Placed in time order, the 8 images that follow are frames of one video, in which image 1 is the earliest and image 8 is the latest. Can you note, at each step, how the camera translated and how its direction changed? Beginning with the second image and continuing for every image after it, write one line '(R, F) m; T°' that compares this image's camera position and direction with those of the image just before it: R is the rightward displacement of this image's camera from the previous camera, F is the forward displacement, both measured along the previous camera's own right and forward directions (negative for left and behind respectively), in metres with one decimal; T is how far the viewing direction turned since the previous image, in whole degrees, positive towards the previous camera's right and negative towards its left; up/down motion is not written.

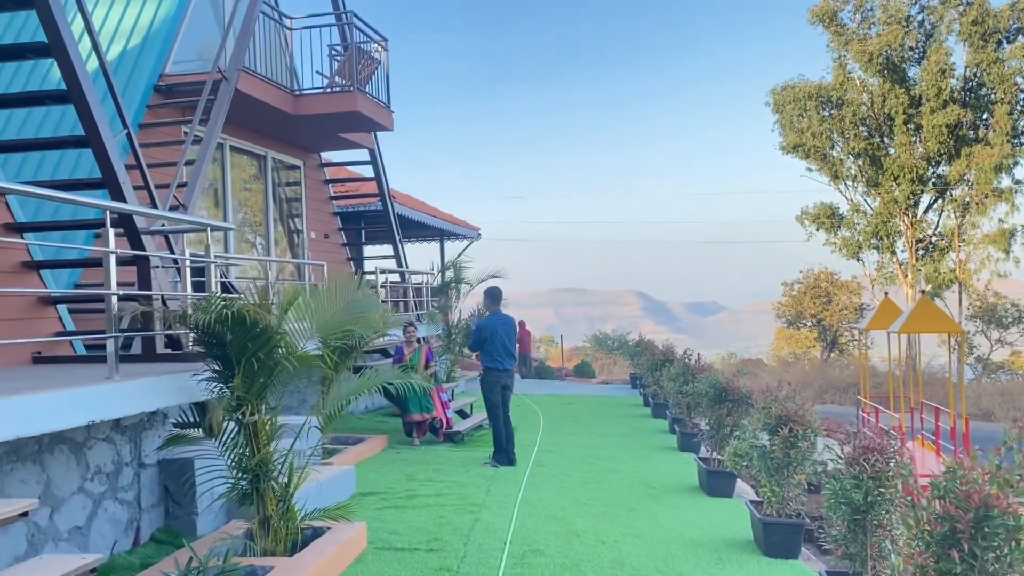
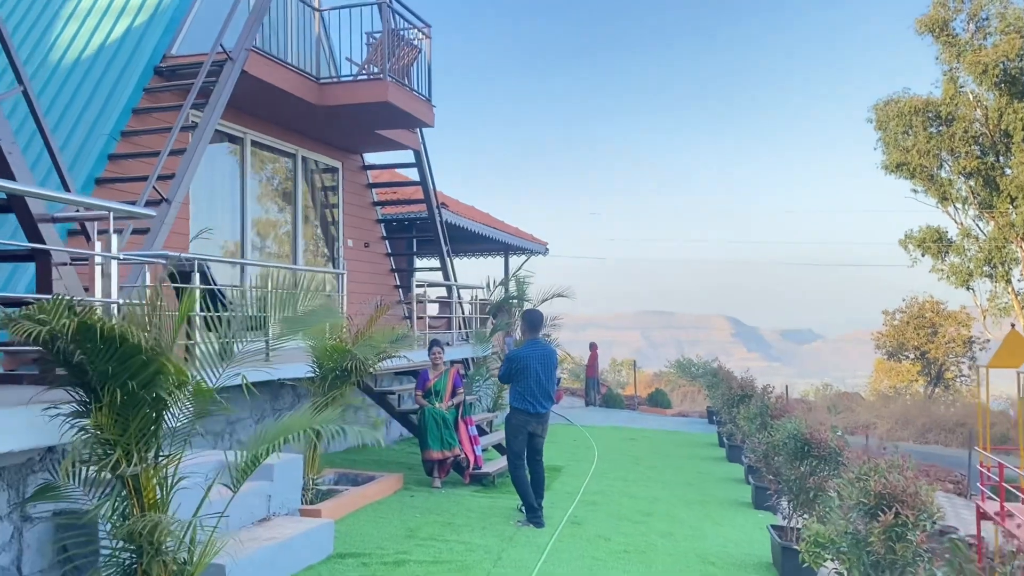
(+0.4, +1.4) m; -6°
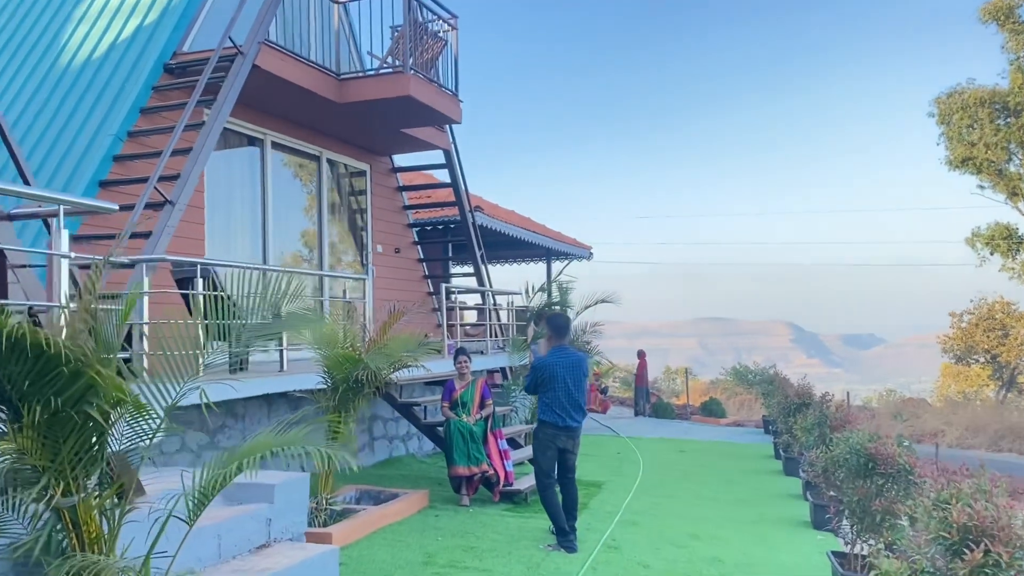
(+0.2, +0.6) m; -4°
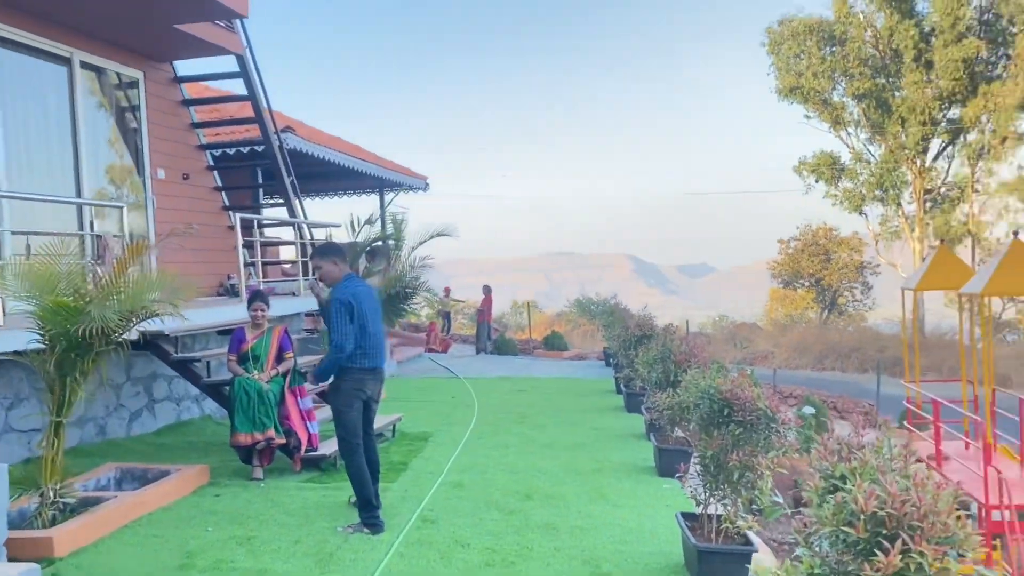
(+0.4, +1.2) m; +10°
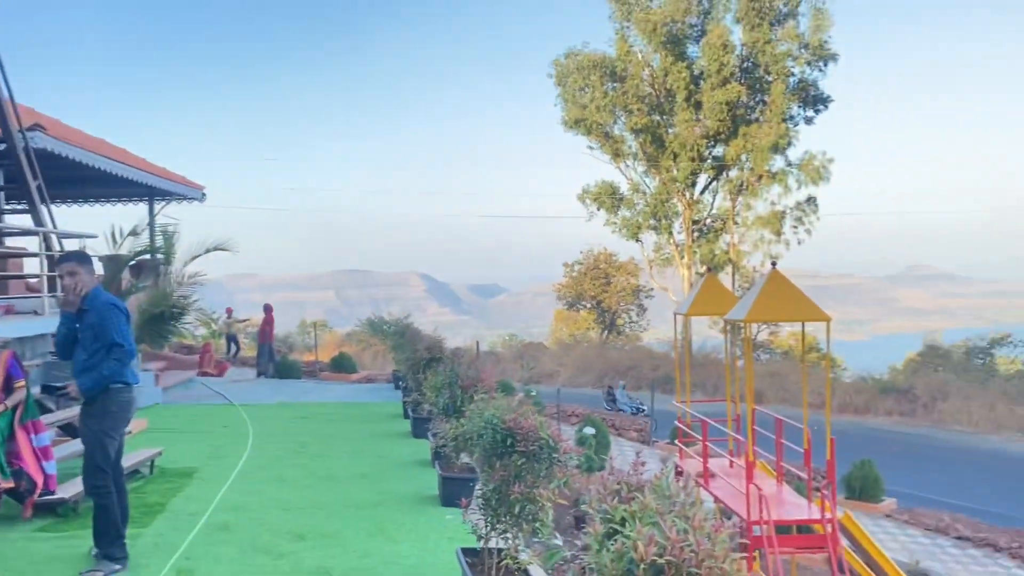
(+0.1, +0.2) m; +14°
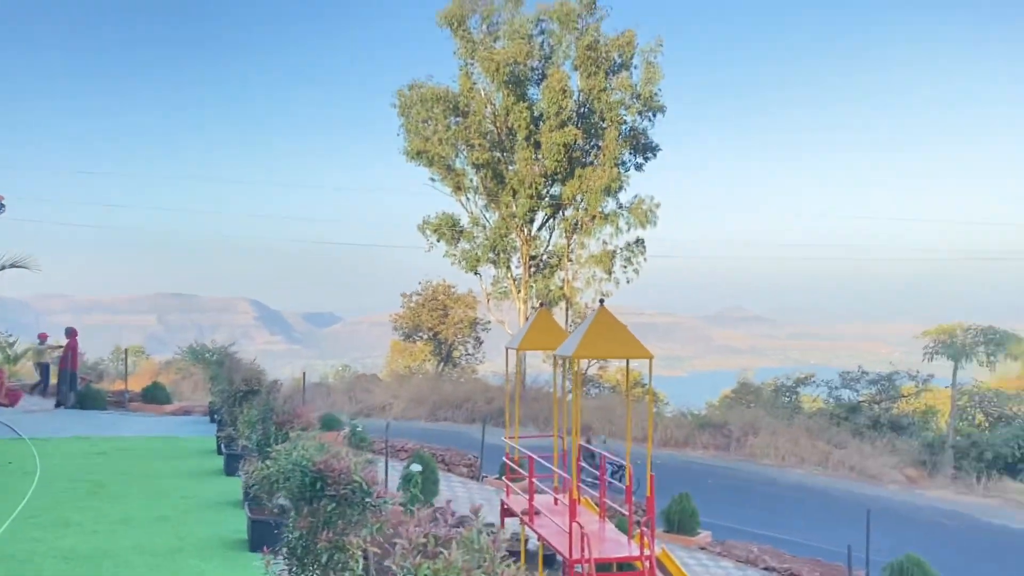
(+0.1, +0.2) m; +11°
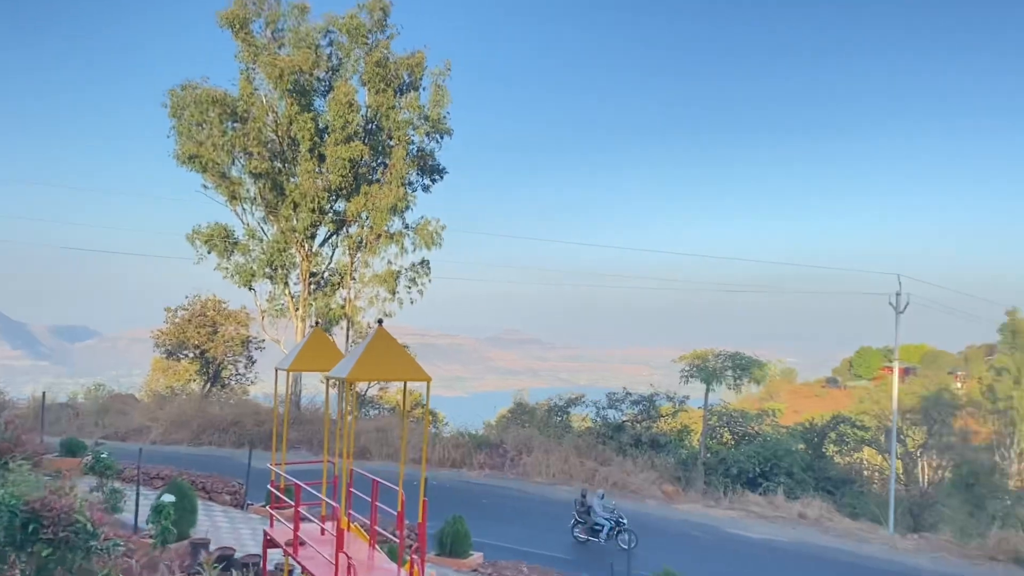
(+0.1, +0.2) m; +14°
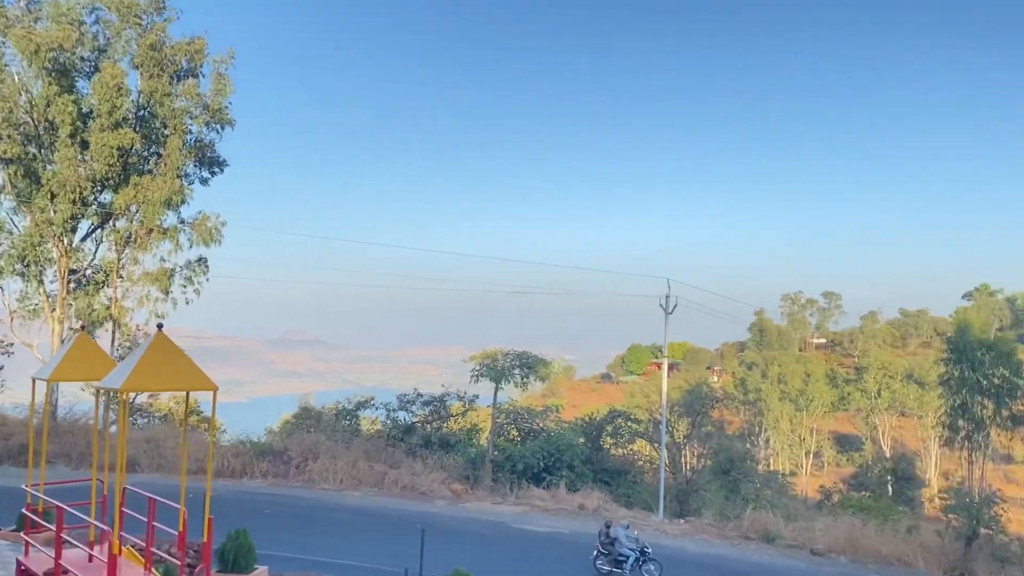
(-0.1, 0.0) m; +14°
